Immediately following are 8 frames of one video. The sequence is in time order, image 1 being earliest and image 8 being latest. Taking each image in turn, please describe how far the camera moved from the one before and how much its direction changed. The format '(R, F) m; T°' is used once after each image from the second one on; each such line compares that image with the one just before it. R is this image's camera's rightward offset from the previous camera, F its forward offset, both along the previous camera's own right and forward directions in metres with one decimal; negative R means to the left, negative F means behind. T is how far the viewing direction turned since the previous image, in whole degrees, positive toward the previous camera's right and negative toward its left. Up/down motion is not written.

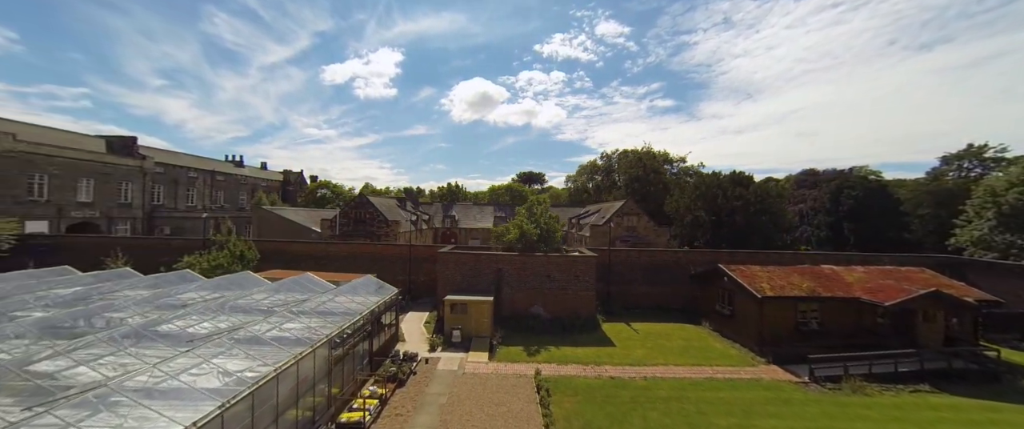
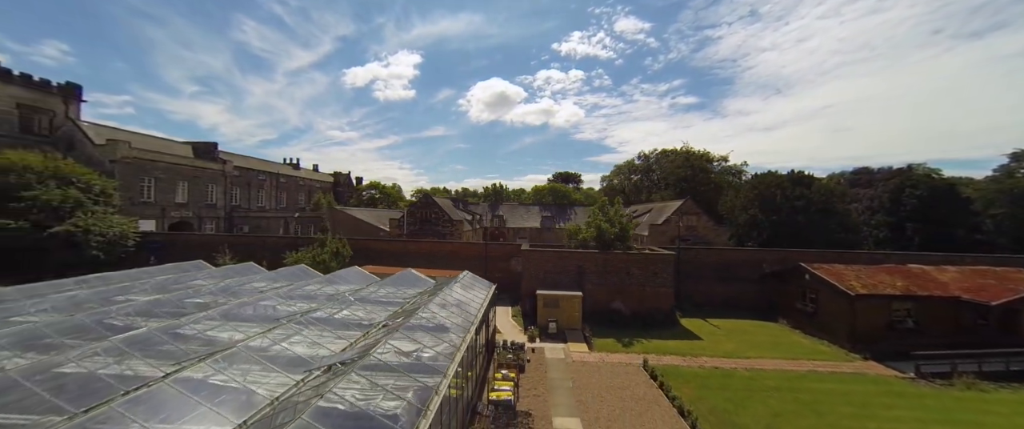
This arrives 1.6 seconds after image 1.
(-3.1, -1.1) m; -4°
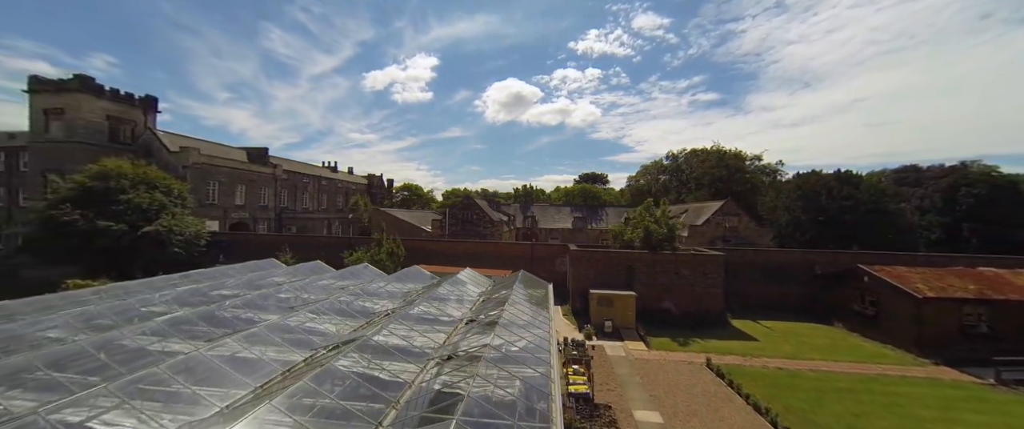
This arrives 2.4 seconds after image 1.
(-1.7, -0.7) m; -3°
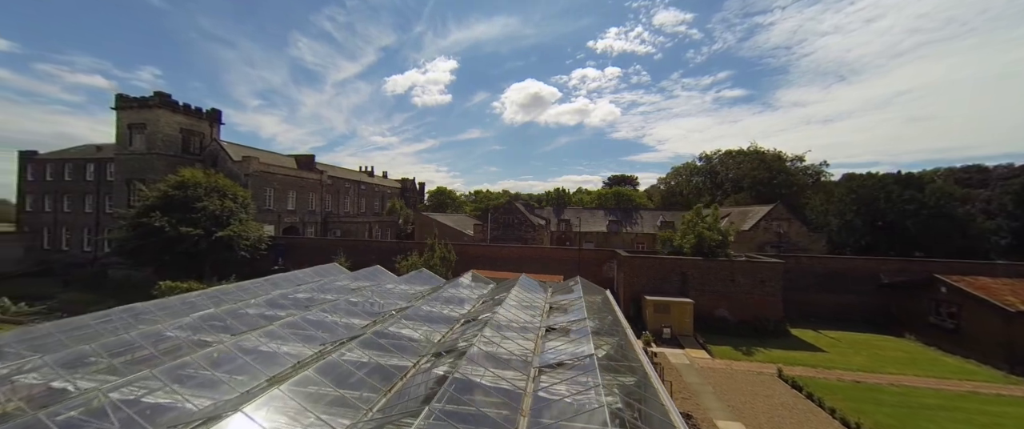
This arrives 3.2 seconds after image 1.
(-1.6, -0.4) m; -4°
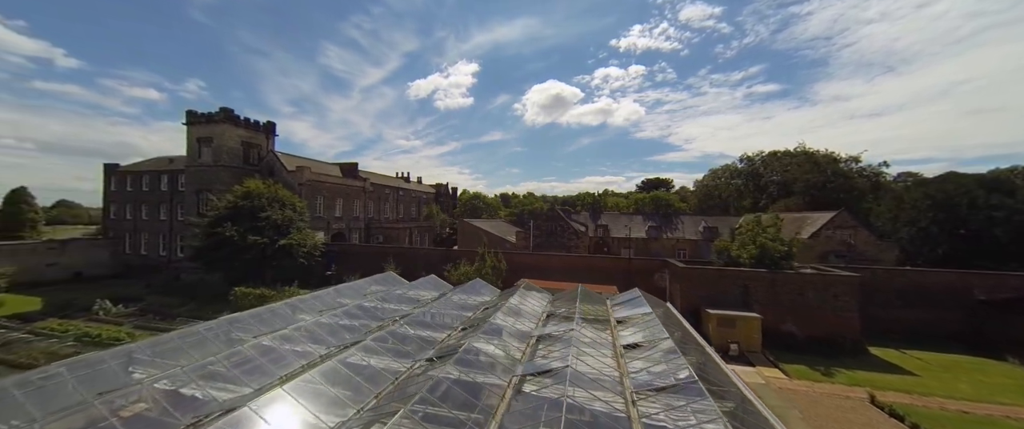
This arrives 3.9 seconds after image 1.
(-1.4, 0.0) m; -4°
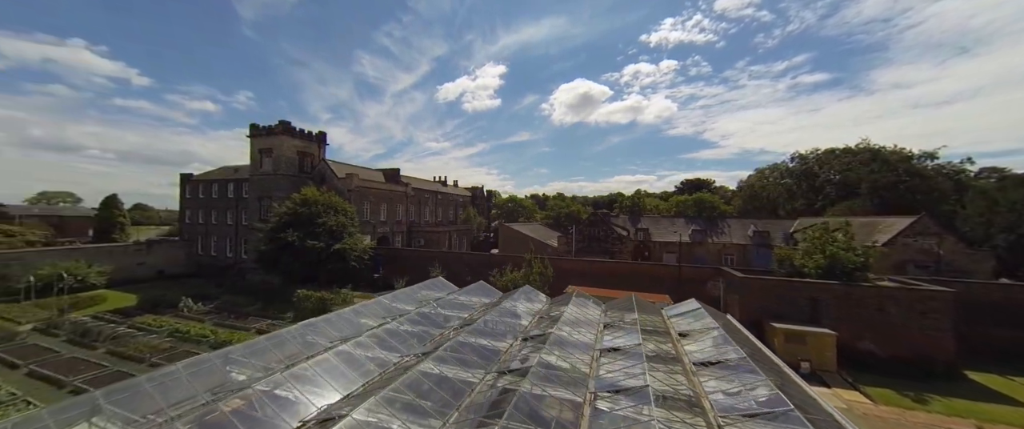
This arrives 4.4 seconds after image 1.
(-0.8, 0.0) m; -5°
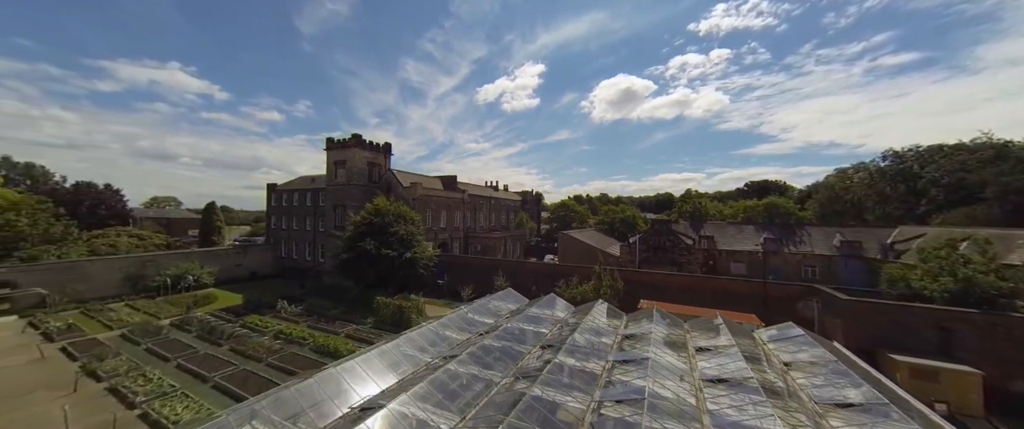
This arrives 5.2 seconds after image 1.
(-1.2, +0.1) m; -8°
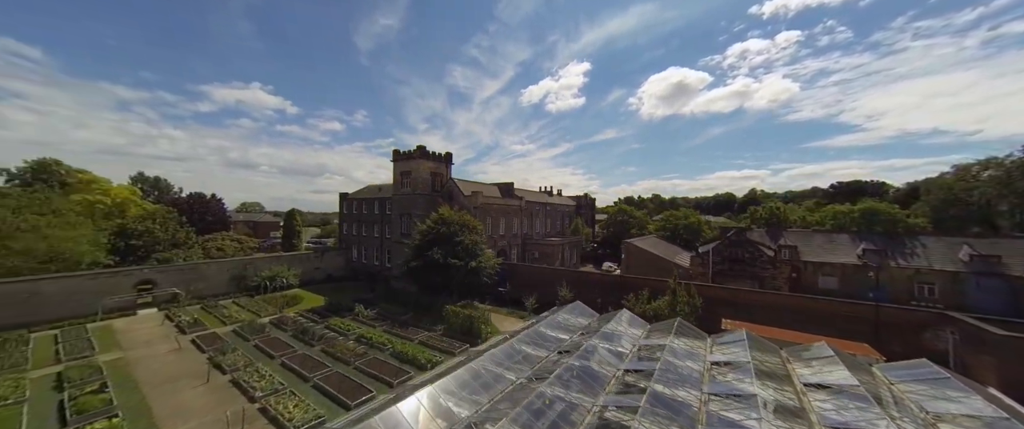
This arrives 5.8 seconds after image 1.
(-0.8, +0.4) m; -9°
